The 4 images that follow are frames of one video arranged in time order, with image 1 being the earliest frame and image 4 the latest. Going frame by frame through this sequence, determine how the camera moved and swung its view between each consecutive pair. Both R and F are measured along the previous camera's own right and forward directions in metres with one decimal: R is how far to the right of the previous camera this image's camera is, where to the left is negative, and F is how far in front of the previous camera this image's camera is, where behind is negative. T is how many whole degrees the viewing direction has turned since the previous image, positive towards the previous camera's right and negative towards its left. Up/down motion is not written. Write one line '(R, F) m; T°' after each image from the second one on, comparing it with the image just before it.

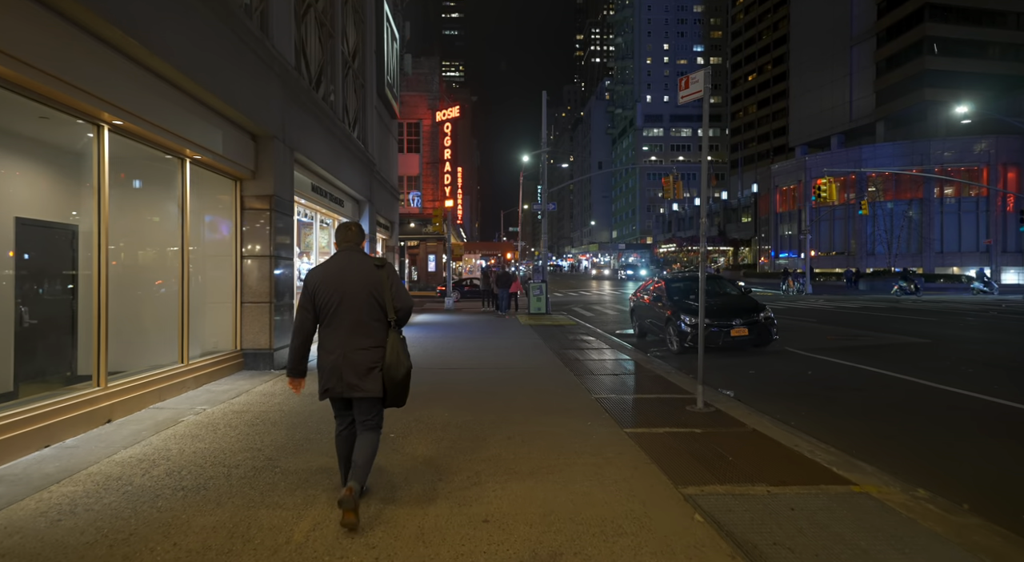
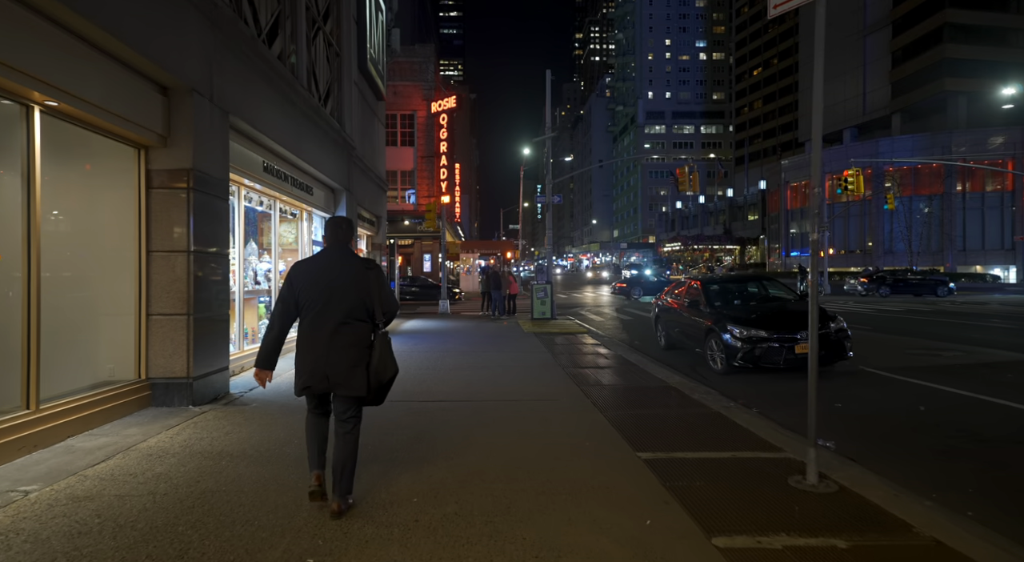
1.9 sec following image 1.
(-0.1, +2.4) m; 0°
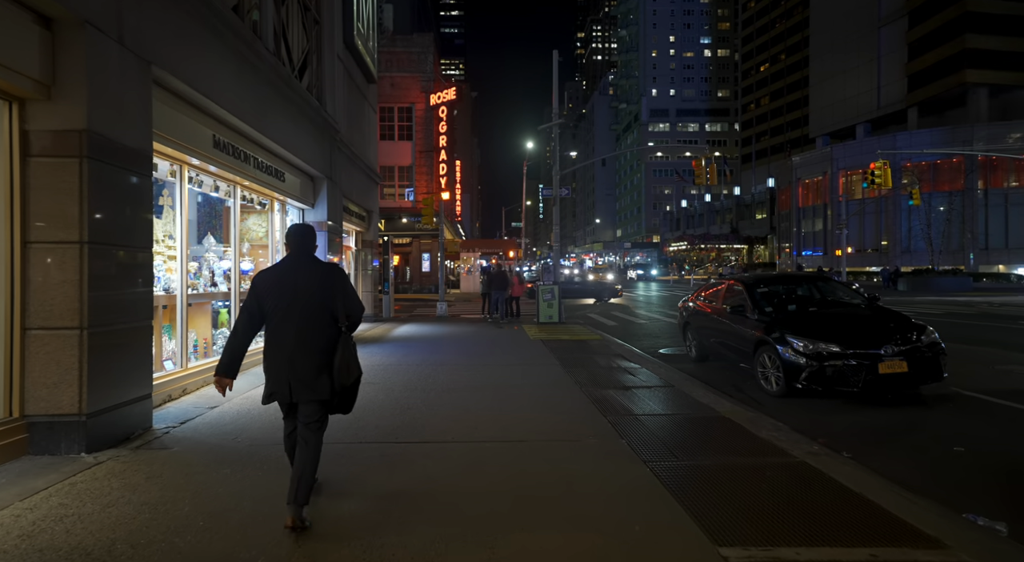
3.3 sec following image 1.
(-0.1, +1.8) m; 0°
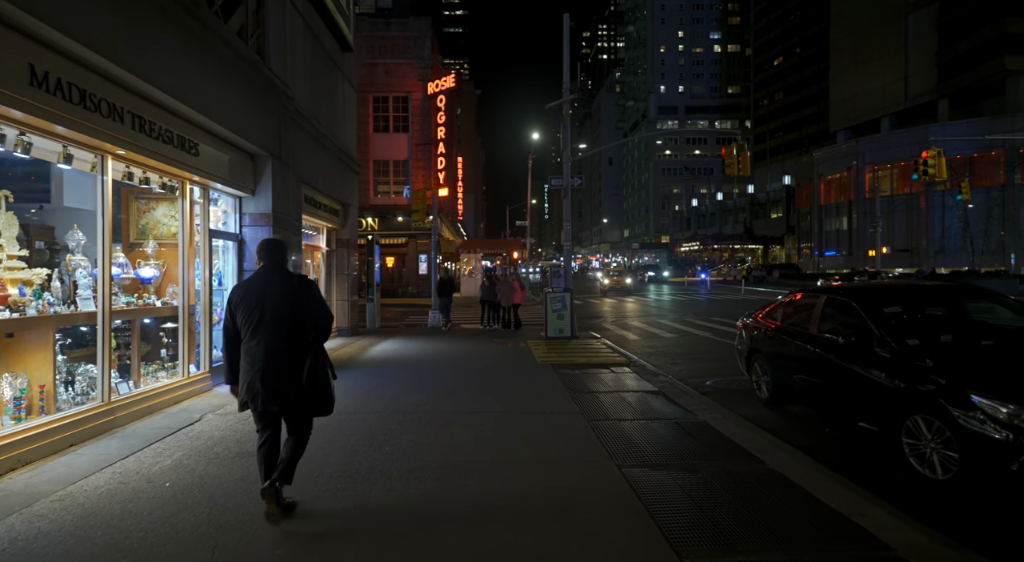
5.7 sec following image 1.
(+0.1, +3.0) m; -1°
